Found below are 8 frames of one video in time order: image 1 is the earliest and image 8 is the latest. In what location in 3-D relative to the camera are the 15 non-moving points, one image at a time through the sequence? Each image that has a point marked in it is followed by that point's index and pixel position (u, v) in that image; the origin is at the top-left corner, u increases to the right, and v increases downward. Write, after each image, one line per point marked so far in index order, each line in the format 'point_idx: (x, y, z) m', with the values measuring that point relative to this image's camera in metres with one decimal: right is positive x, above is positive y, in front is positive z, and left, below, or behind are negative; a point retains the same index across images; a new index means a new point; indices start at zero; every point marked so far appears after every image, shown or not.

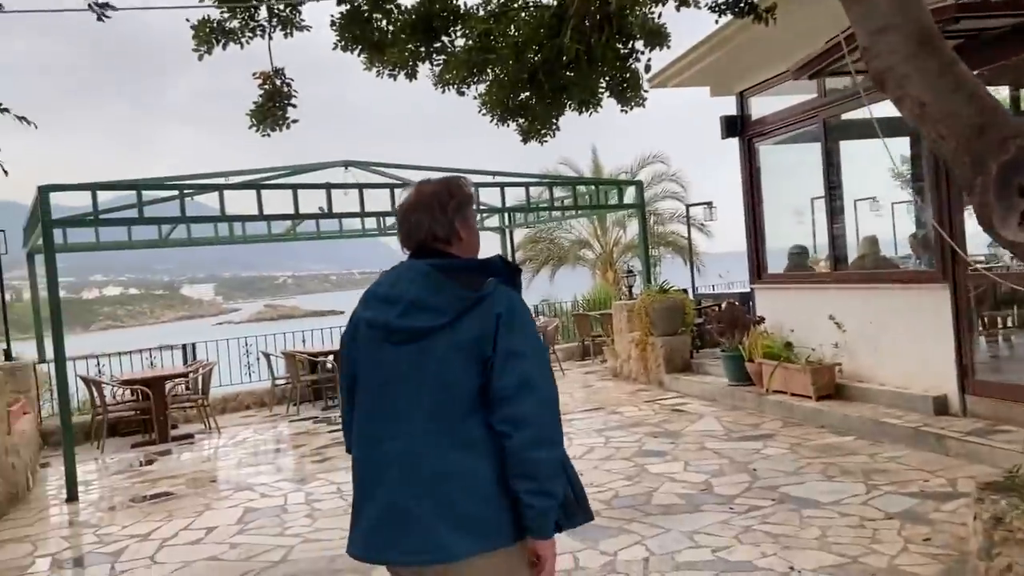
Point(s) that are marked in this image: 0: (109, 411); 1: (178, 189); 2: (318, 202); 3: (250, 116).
0: (-4.1, -1.2, +8.1) m
1: (-2.9, +0.9, +6.9) m
2: (-1.9, +0.8, +7.6) m
3: (-1.4, +0.9, +4.1) m
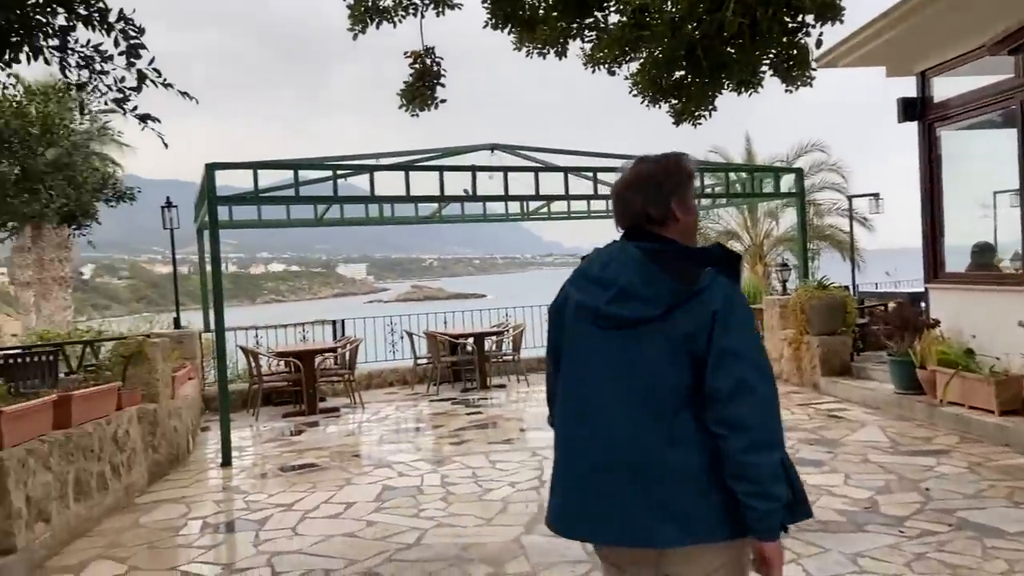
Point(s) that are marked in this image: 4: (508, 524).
0: (-2.6, -1.0, +8.5) m
1: (-1.6, +1.1, +7.1) m
2: (-0.5, +1.0, +7.6) m
3: (-0.6, +1.0, +4.1) m
4: (0.0, -1.3, +4.3) m
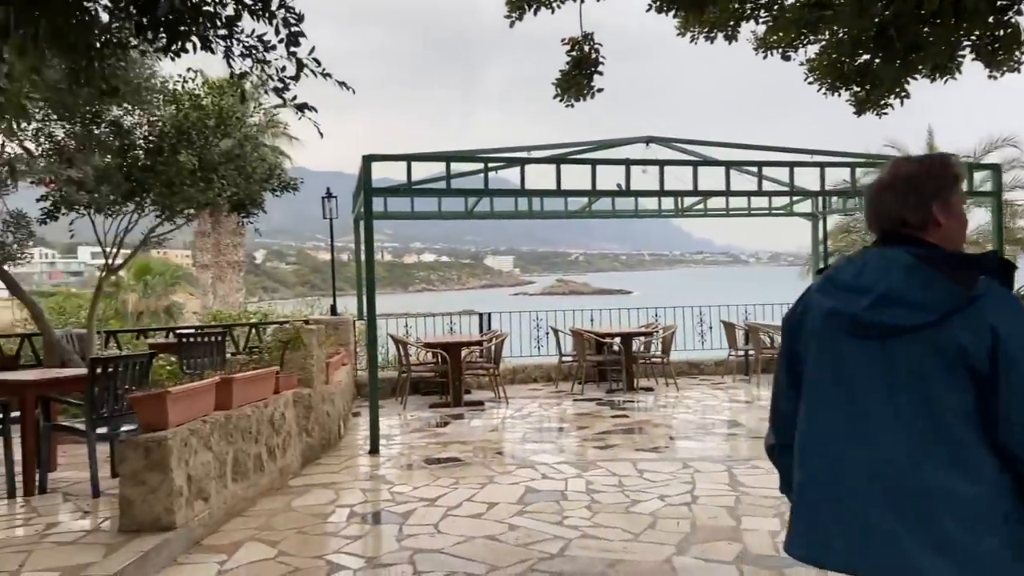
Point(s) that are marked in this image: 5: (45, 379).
0: (-1.1, -0.9, +8.6) m
1: (-0.2, +1.1, +7.0) m
2: (+1.0, +1.0, +7.3) m
3: (+0.2, +1.0, +3.9) m
4: (+0.7, -1.3, +4.1) m
5: (-2.8, -0.6, +4.8) m
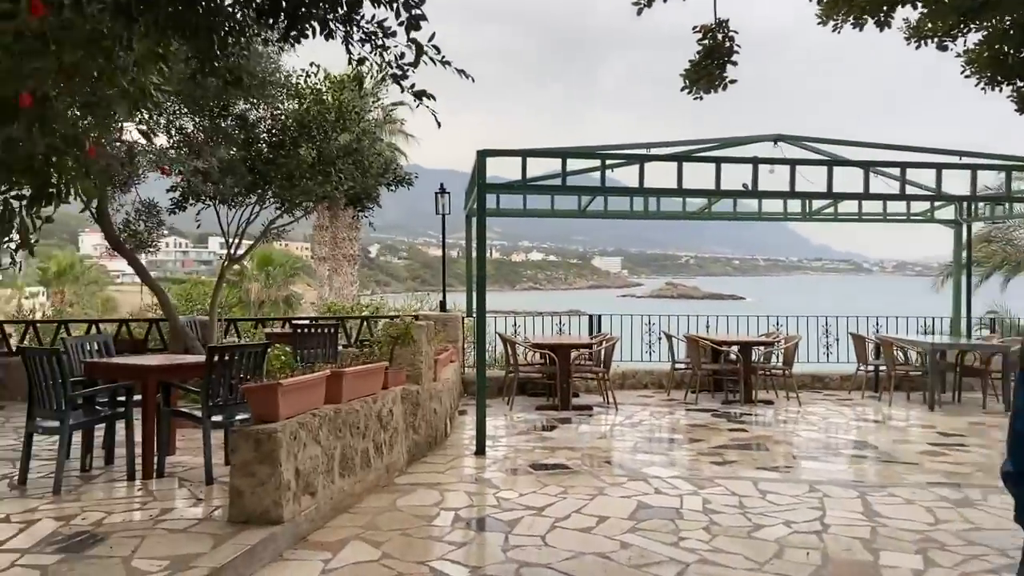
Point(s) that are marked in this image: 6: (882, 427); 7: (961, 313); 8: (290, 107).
0: (+0.1, -0.9, +8.5) m
1: (+0.8, +1.1, +6.7) m
2: (+2.0, +1.0, +6.9) m
3: (+0.8, +1.0, +3.6) m
4: (+1.3, -1.3, +3.7) m
5: (-2.1, -0.5, +4.9) m
6: (+3.4, -1.3, +7.4) m
7: (+5.8, -0.3, +10.2) m
8: (-2.0, +1.6, +7.0) m
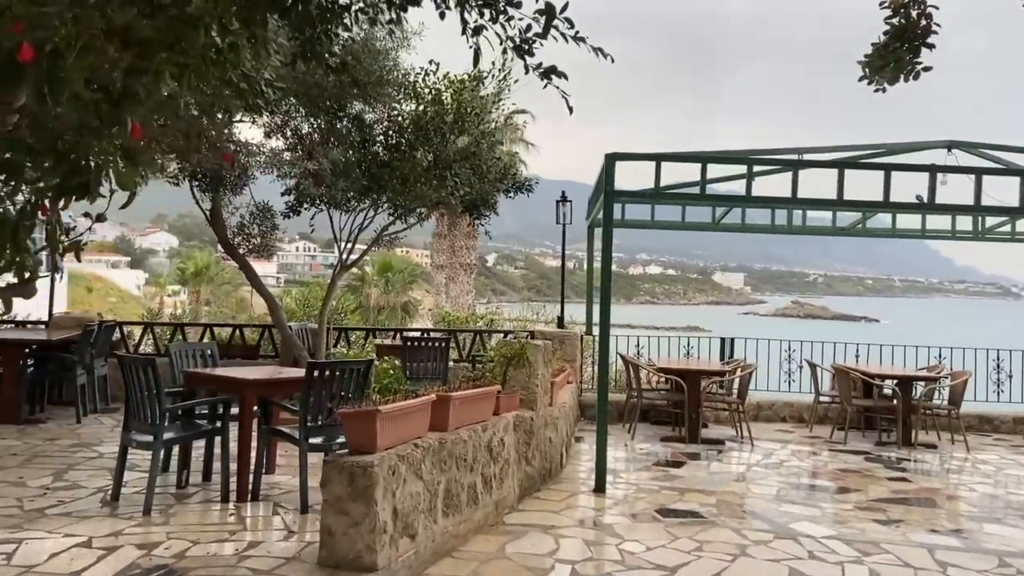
0: (+1.3, -1.1, +7.8) m
1: (+1.8, +0.9, +6.0) m
2: (+3.0, +0.7, +5.9) m
3: (+1.3, +0.8, +2.8) m
4: (+1.8, -1.5, +2.9) m
5: (-1.4, -0.5, +4.6) m
6: (+4.4, -1.5, +6.2) m
7: (+7.2, -0.7, +8.7) m
8: (-0.9, +1.5, +6.7) m
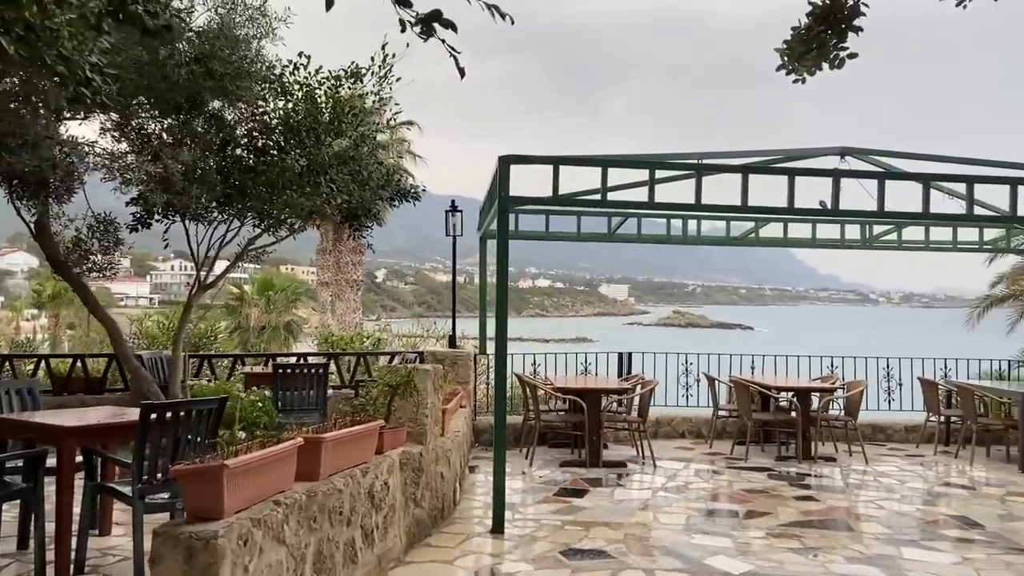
0: (+0.3, -1.2, +7.3) m
1: (+1.0, +0.8, +5.6) m
2: (+2.2, +0.7, +5.7) m
3: (+0.9, +0.8, +2.4) m
4: (+1.4, -1.5, +2.5) m
5: (-2.0, -0.6, +3.8) m
6: (+3.6, -1.6, +6.1) m
7: (+6.0, -0.7, +9.0) m
8: (-1.8, +1.4, +5.9) m
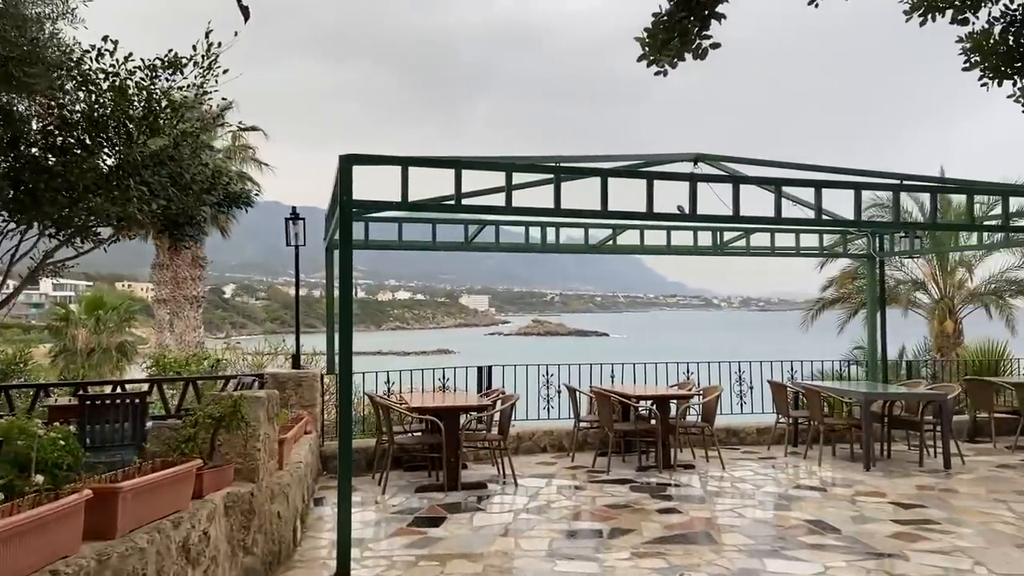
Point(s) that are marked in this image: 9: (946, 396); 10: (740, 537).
0: (-1.0, -1.3, +6.8) m
1: (-0.1, +0.8, +5.3) m
2: (+1.1, +0.6, +5.6) m
3: (+0.5, +0.8, +2.1) m
4: (+1.0, -1.5, +2.2) m
5: (-2.6, -0.7, +2.9) m
6: (+2.5, -1.6, +6.2) m
7: (+4.3, -0.8, +9.5) m
8: (-2.8, +1.2, +5.1) m
9: (+4.0, -1.0, +7.3) m
10: (+1.5, -1.6, +5.2) m
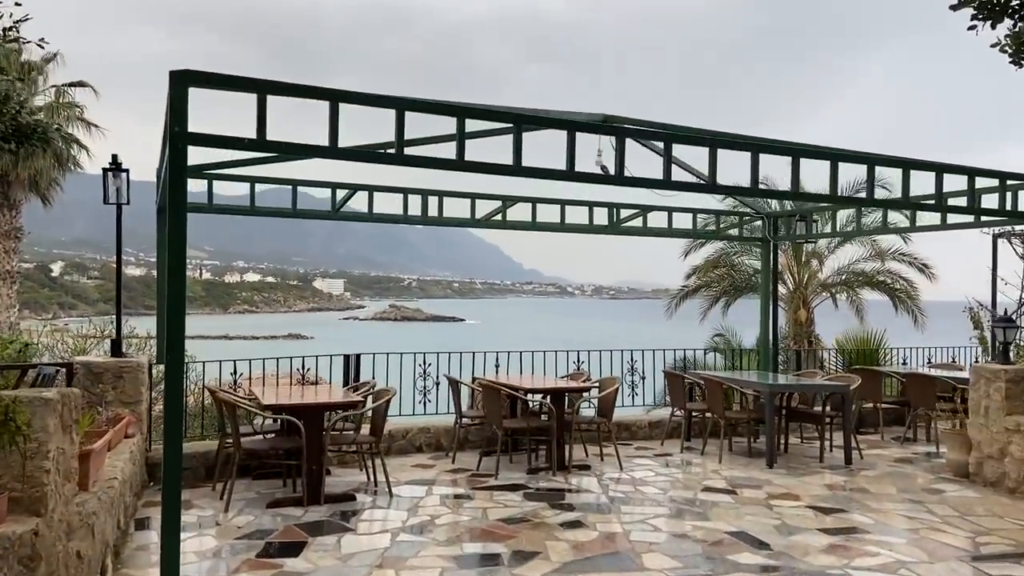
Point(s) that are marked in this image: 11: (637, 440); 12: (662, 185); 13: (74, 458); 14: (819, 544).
0: (-1.9, -1.1, +5.5) m
1: (-0.7, +0.9, +4.2) m
2: (+0.5, +0.8, +4.7) m
3: (+0.4, +0.9, +1.2) m
4: (+0.8, -1.4, +1.5) m
5: (-2.8, -0.6, +1.5) m
6: (+1.6, -1.5, +5.6) m
7: (+2.9, -0.6, +9.2) m
8: (-3.3, +1.4, +3.6) m
9: (+2.9, -0.9, +7.0) m
10: (+0.8, -1.5, +4.4) m
11: (+1.2, -1.5, +7.9) m
12: (+0.8, +0.6, +4.7) m
13: (-2.0, -0.8, +3.6) m
14: (+1.8, -1.5, +4.7) m
